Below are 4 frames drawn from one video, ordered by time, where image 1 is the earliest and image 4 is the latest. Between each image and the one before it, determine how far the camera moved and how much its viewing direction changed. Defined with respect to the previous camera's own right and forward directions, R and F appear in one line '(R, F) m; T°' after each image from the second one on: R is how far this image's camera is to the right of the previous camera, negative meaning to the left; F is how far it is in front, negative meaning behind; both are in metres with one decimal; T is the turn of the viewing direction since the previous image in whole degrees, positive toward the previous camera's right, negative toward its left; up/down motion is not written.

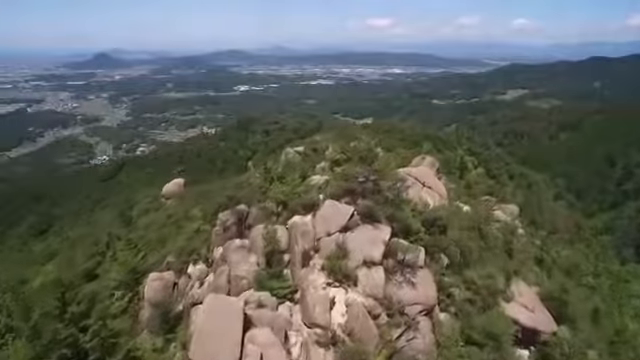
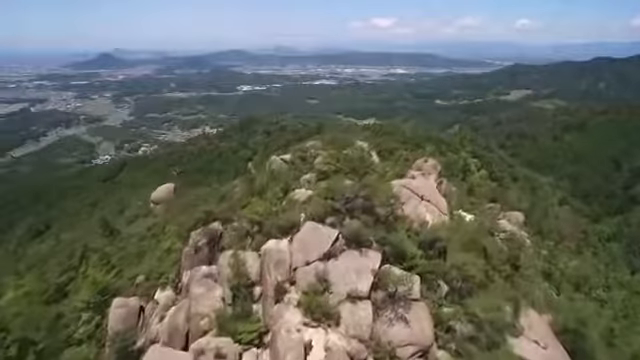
(+0.4, +1.0) m; 0°
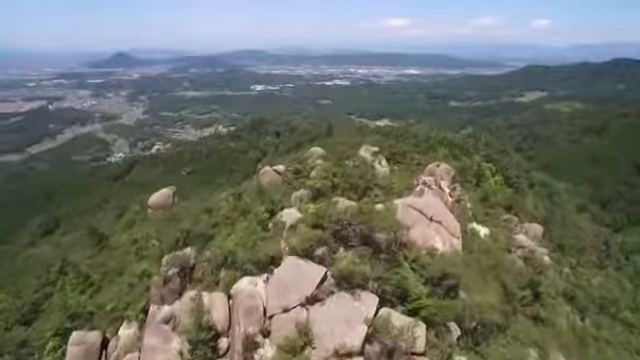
(+0.3, +1.1) m; -2°
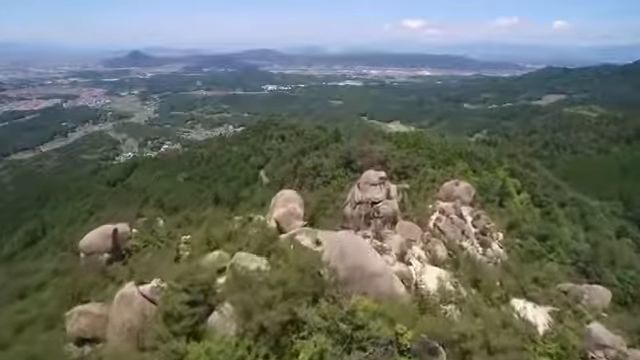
(+0.9, +5.2) m; -1°
